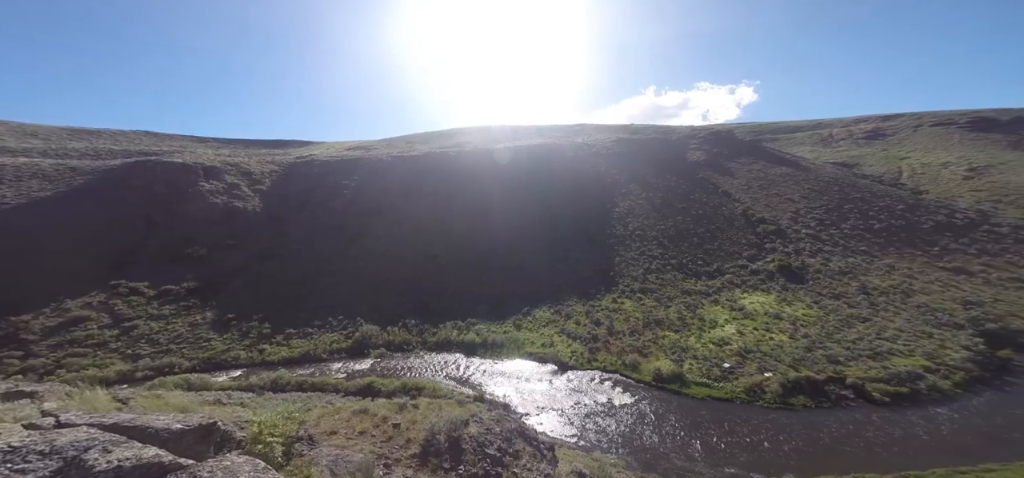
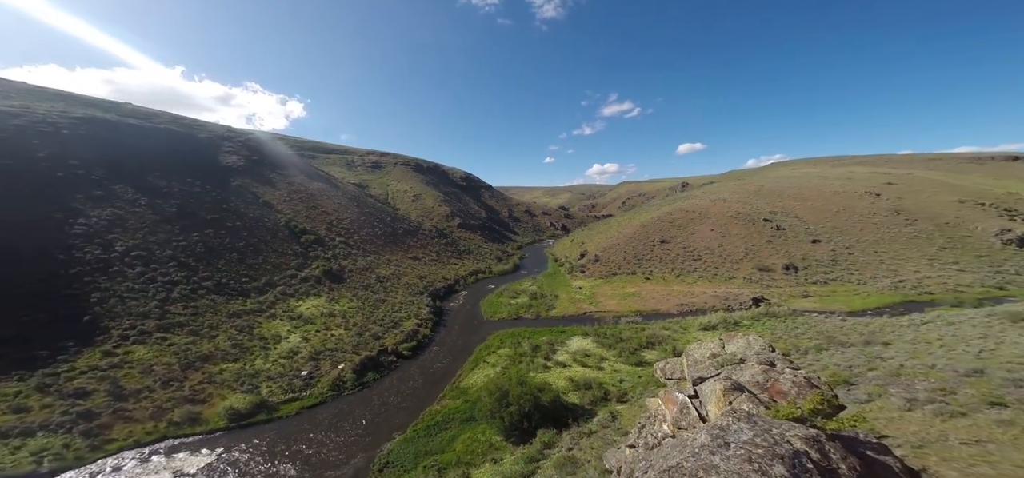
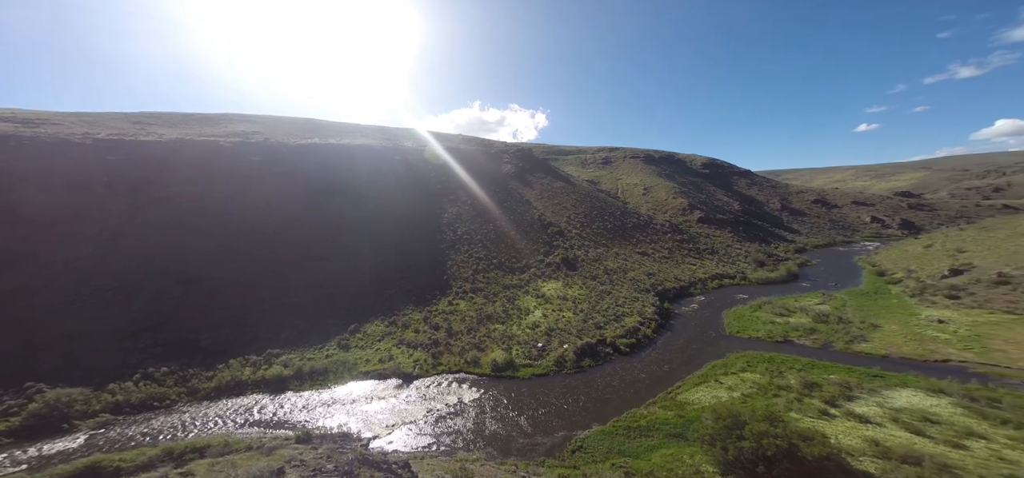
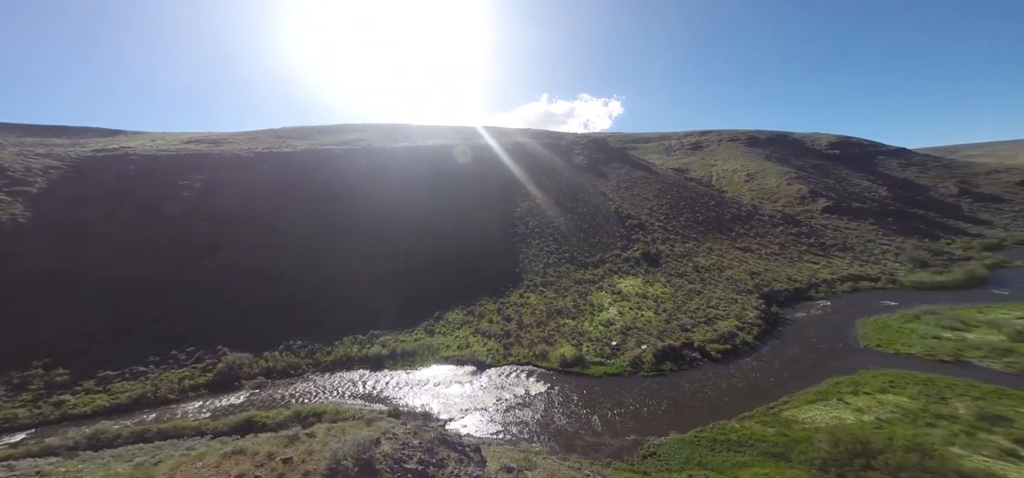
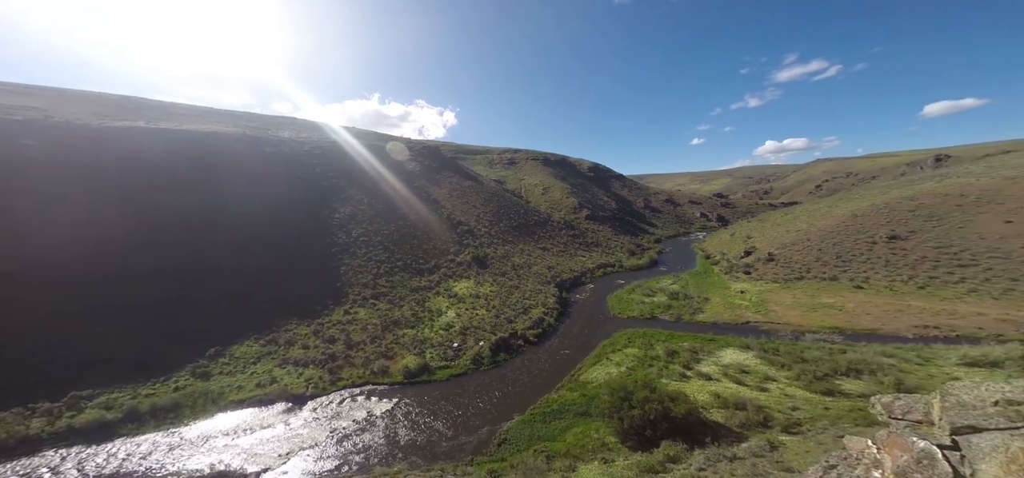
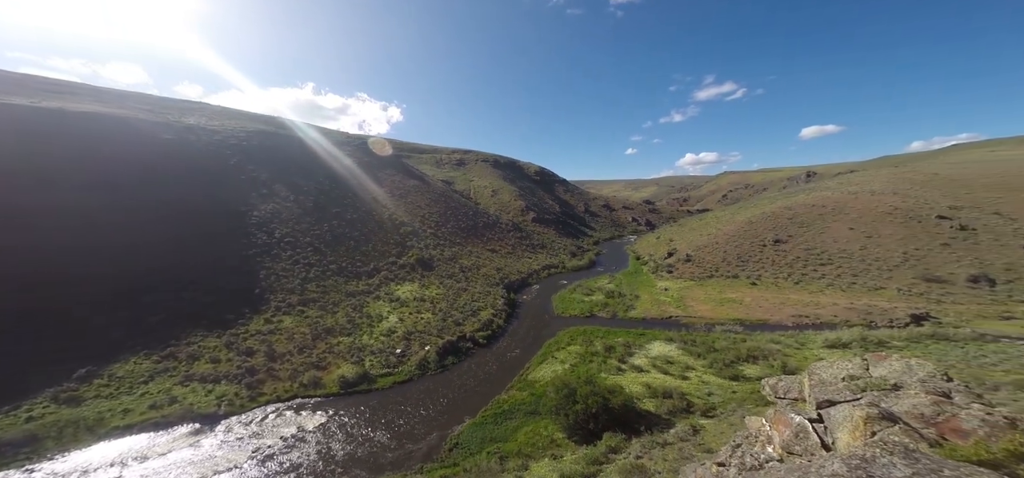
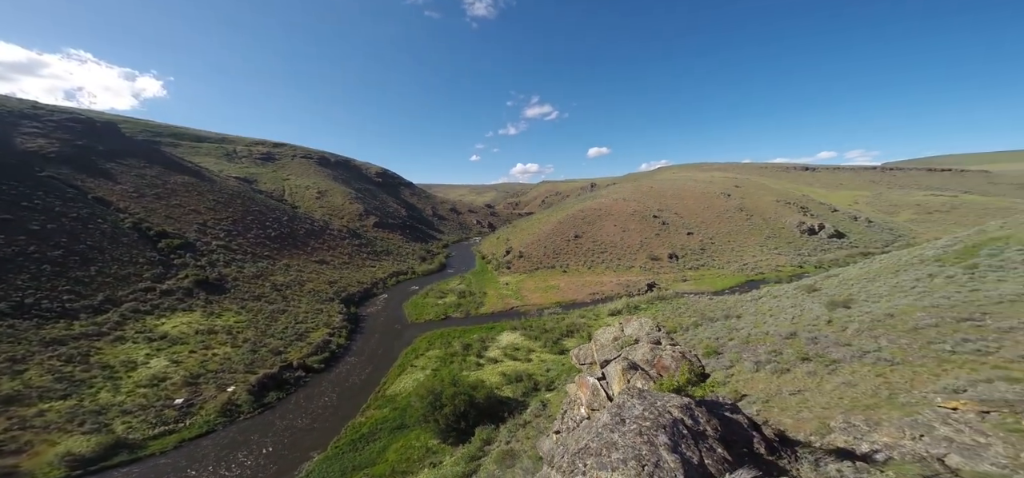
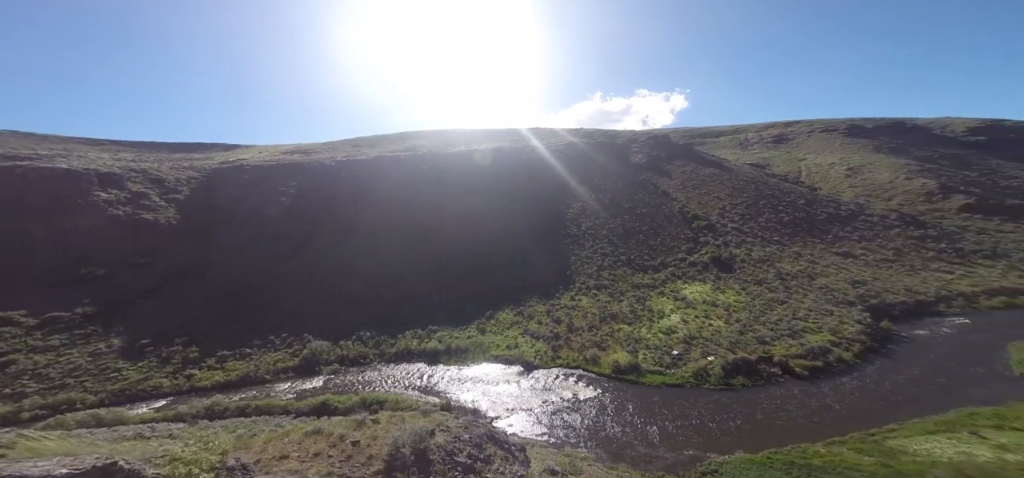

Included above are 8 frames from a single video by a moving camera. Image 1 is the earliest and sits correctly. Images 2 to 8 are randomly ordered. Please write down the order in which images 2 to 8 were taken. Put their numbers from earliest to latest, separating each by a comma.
8, 4, 3, 5, 6, 2, 7
